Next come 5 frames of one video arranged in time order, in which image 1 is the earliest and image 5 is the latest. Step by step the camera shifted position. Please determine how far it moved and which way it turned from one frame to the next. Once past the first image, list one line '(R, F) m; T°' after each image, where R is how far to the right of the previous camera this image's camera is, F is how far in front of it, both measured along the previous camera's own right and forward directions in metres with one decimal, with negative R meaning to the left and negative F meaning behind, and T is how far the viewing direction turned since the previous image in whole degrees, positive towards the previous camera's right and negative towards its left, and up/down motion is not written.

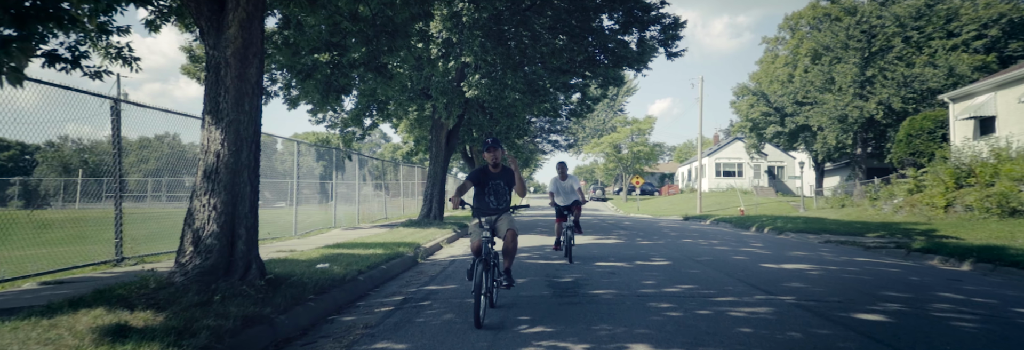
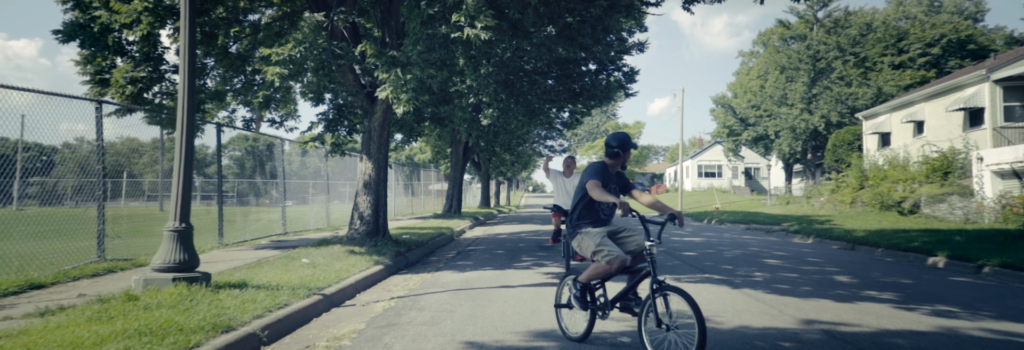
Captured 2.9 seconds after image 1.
(-0.1, -5.9) m; 0°
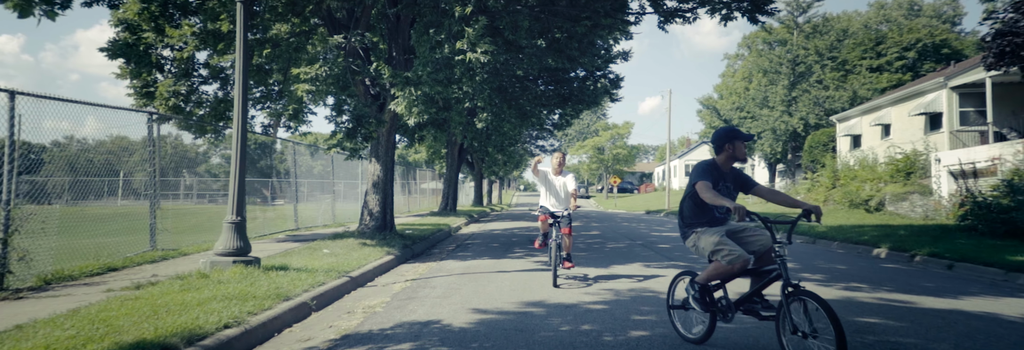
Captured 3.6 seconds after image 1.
(-0.1, -1.4) m; +1°
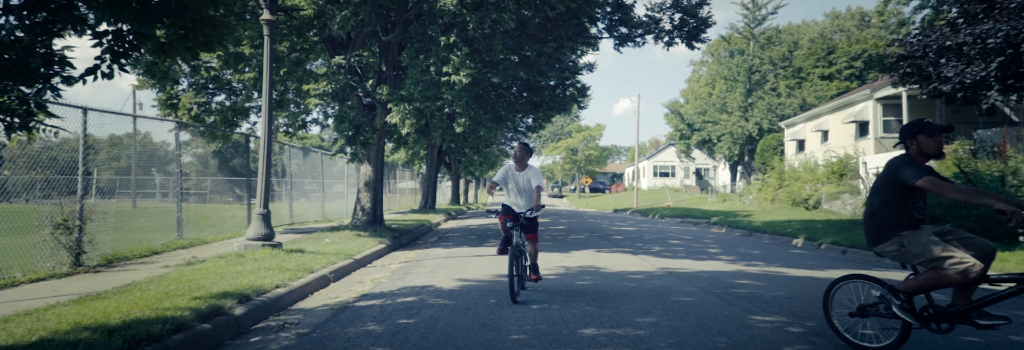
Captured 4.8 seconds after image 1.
(0.0, -1.9) m; +2°
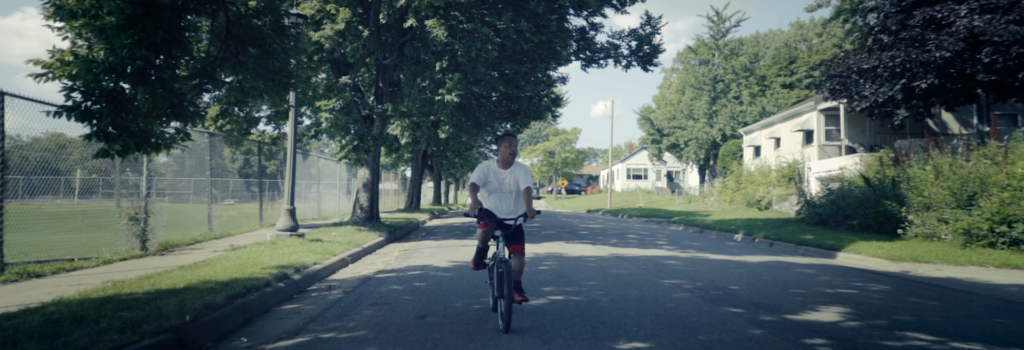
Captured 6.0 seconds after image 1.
(0.0, -2.2) m; +2°
